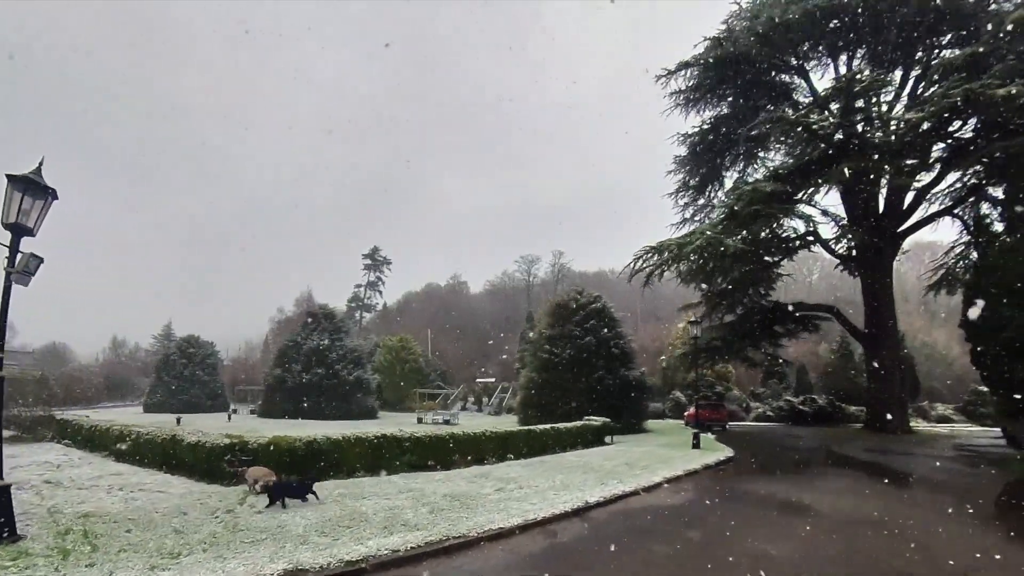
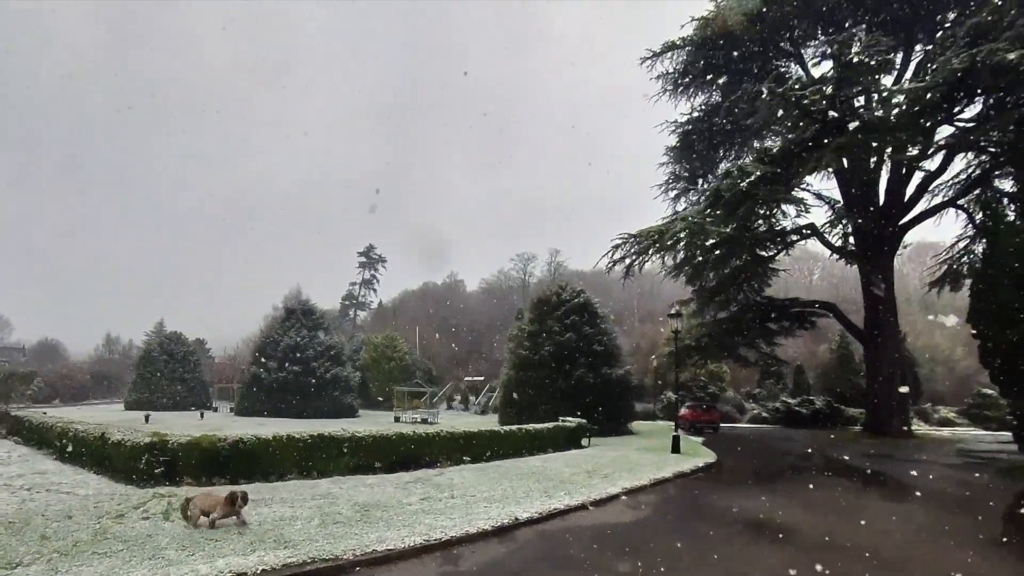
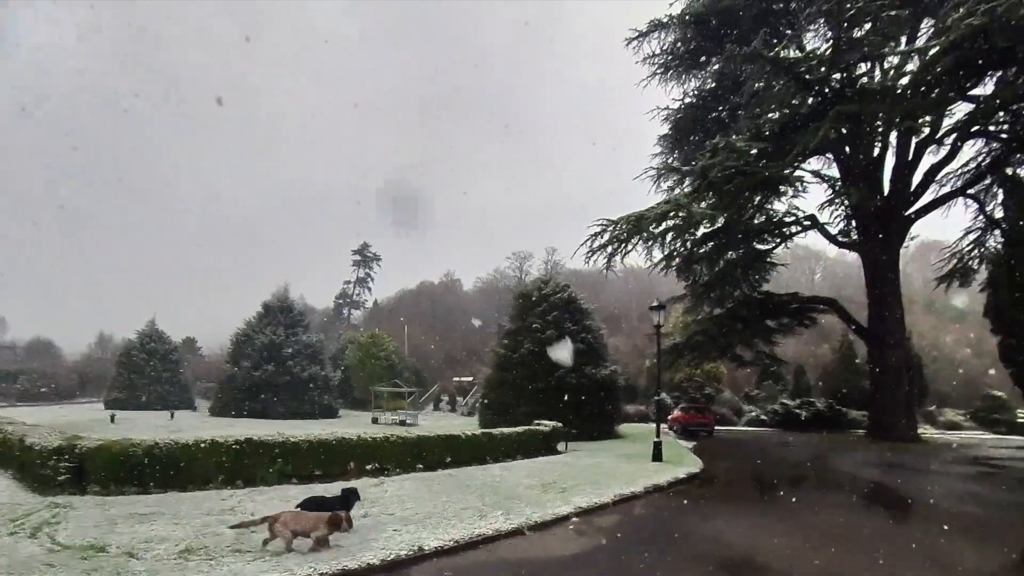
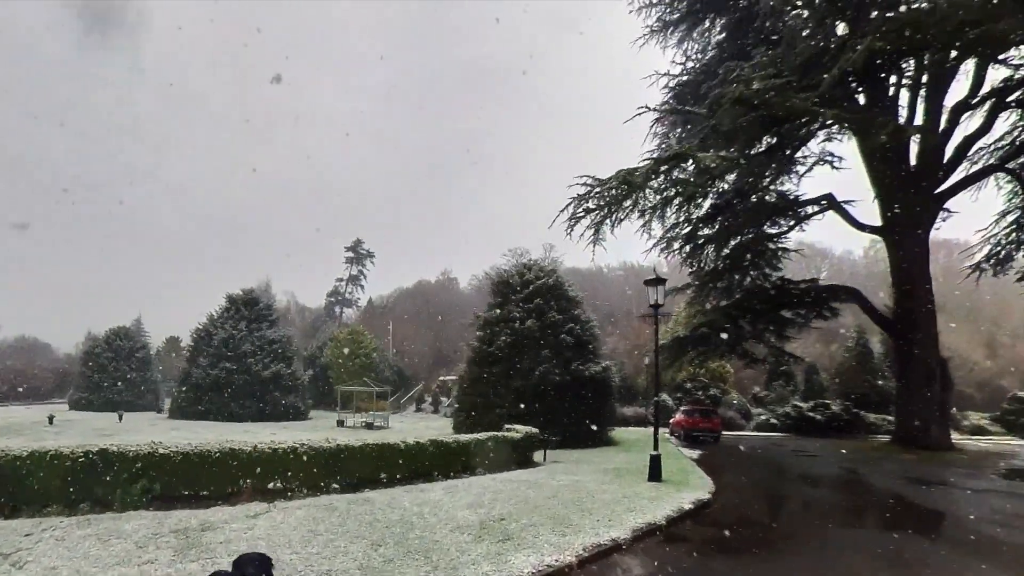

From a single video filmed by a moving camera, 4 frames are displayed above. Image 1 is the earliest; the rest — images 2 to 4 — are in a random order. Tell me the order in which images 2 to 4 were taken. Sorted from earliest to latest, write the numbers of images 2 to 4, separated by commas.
2, 3, 4
